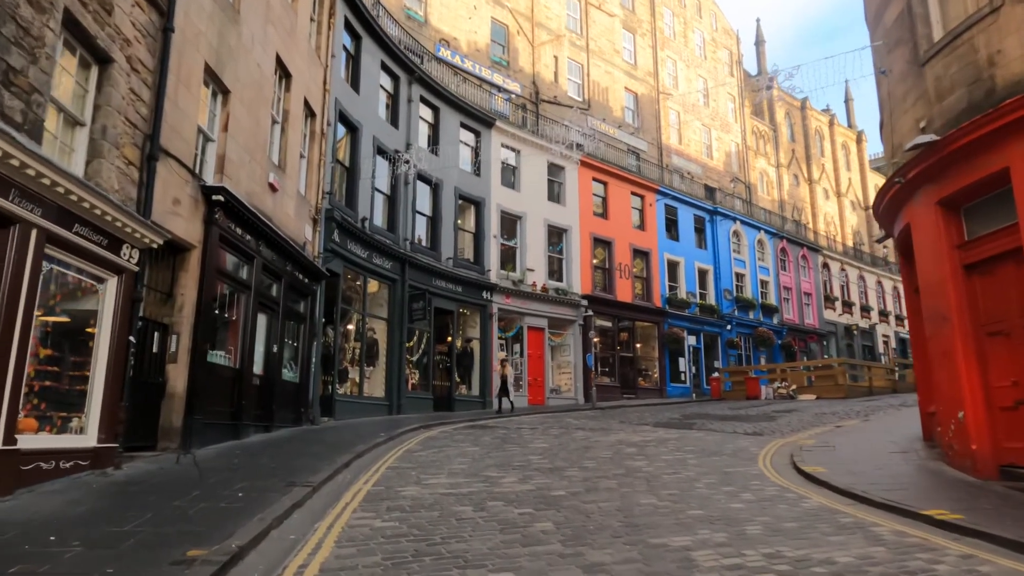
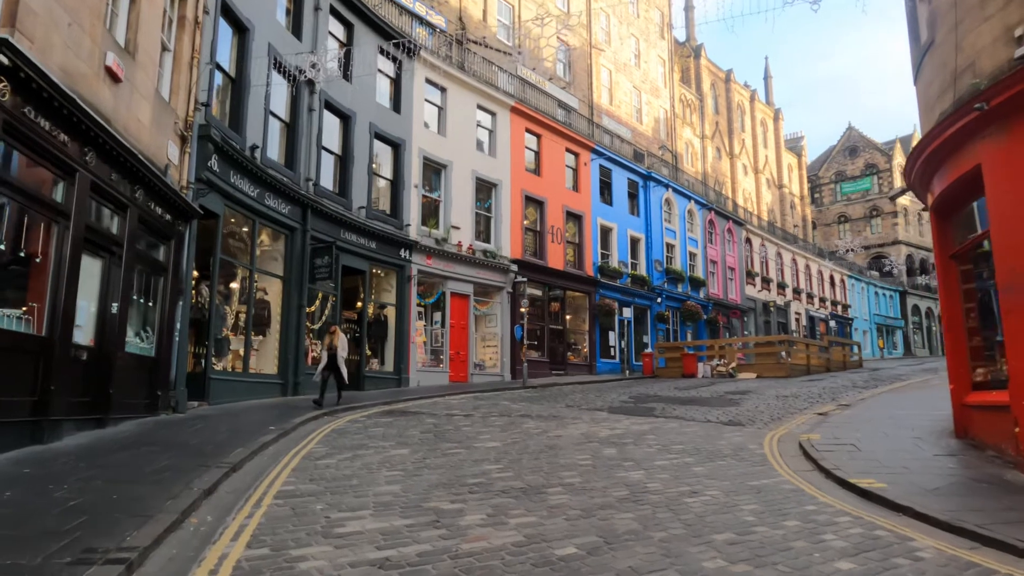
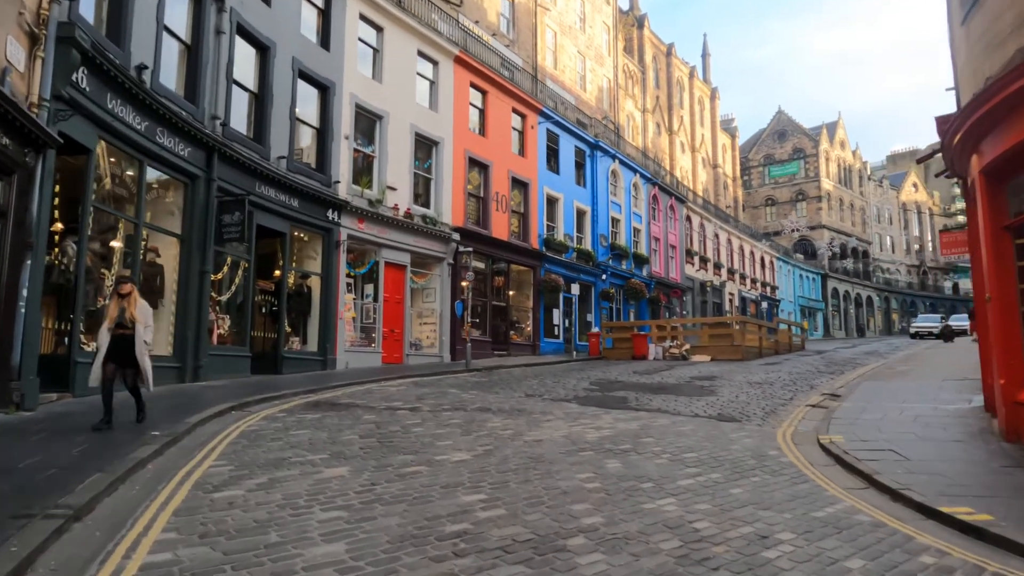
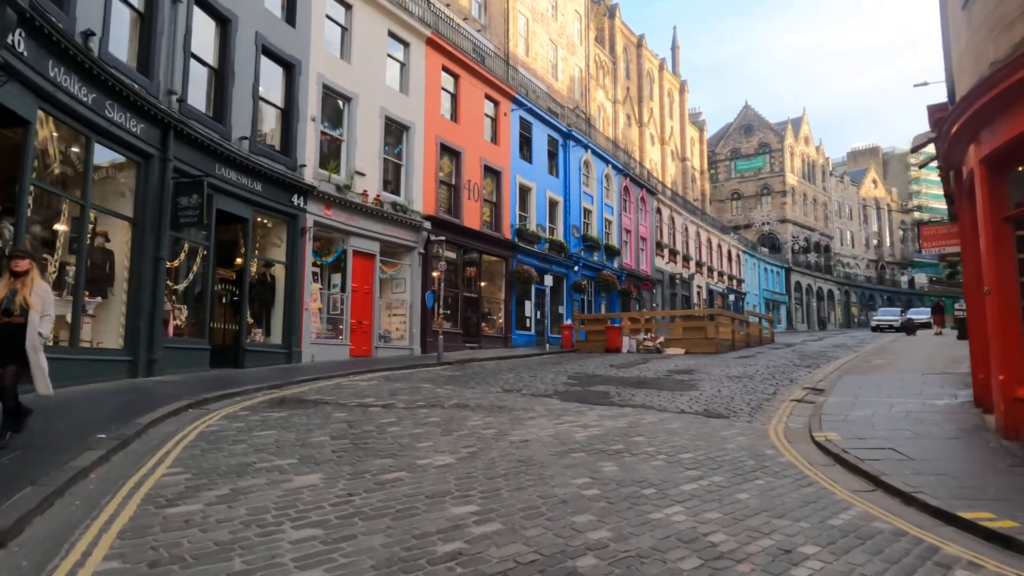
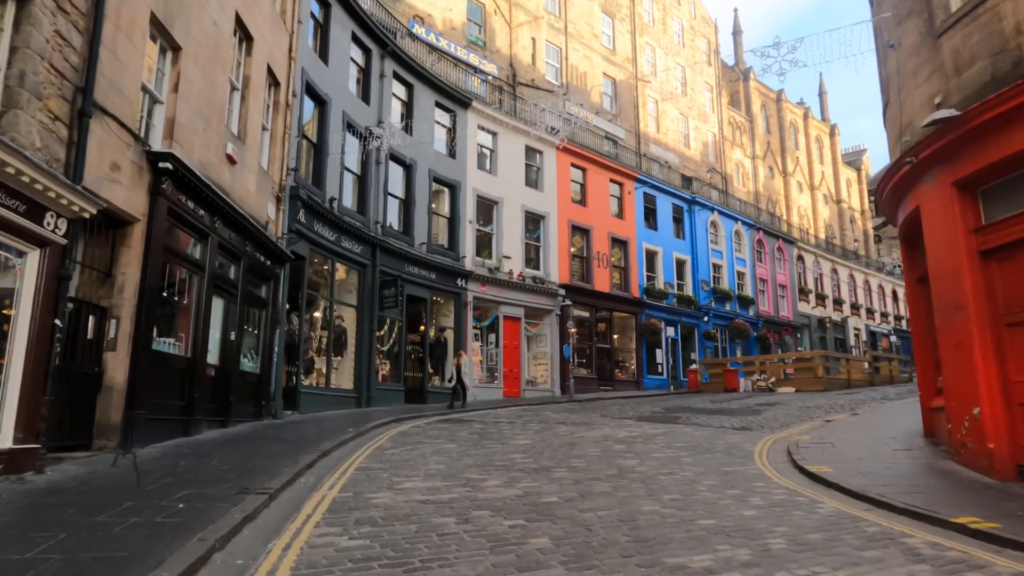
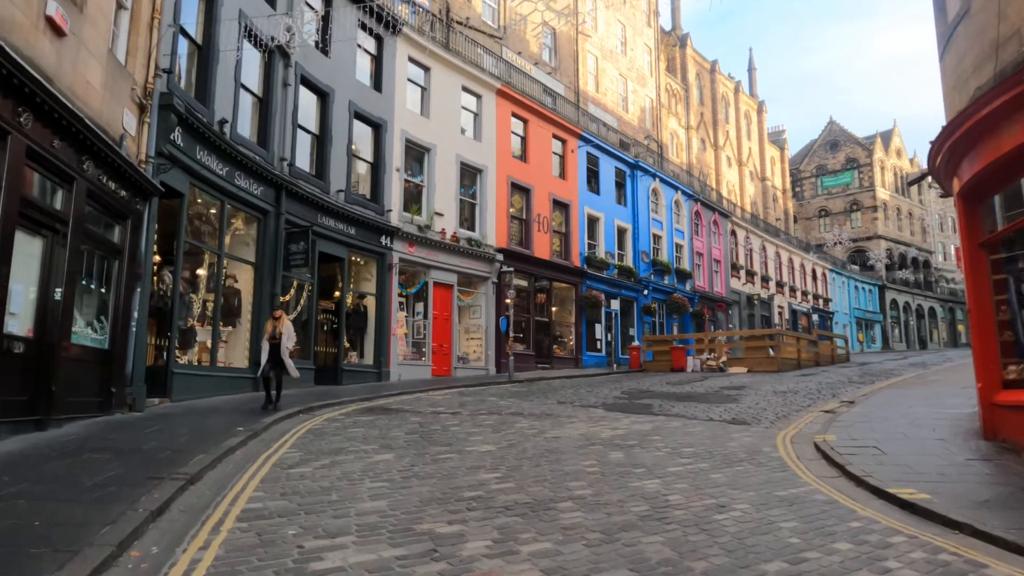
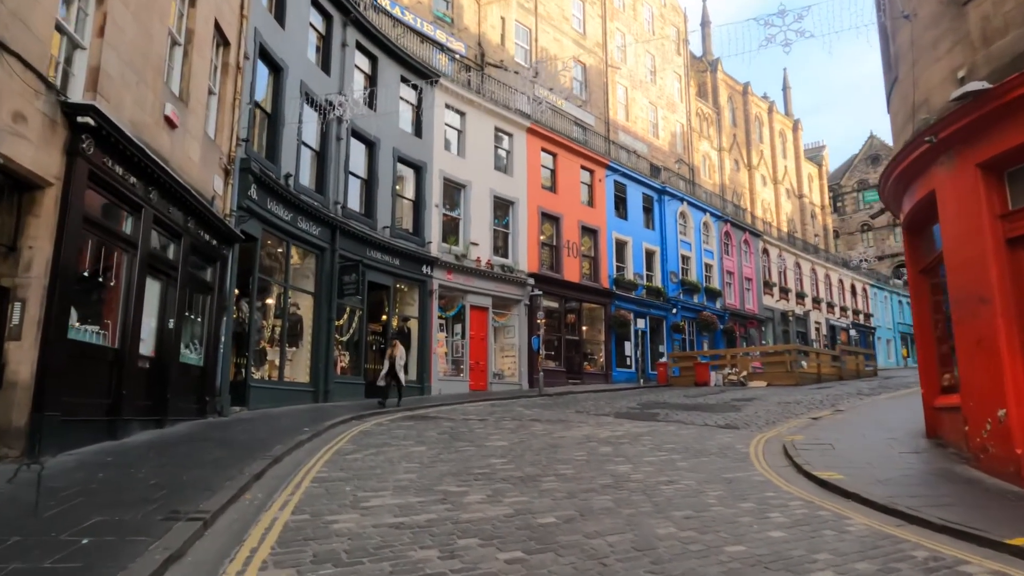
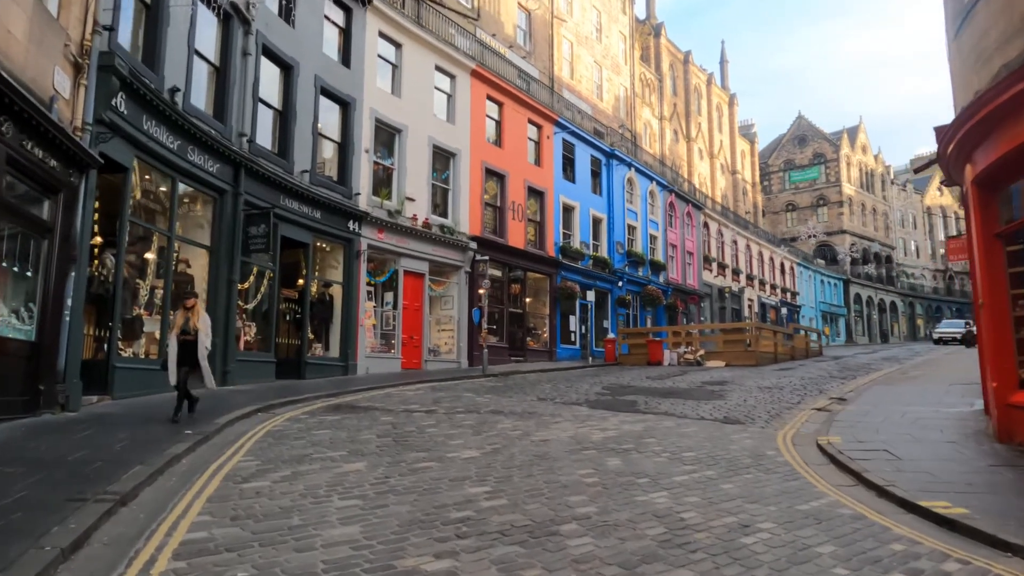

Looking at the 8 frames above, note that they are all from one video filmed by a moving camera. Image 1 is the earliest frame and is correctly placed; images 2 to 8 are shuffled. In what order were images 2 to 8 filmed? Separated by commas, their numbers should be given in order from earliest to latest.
5, 7, 2, 6, 8, 3, 4
